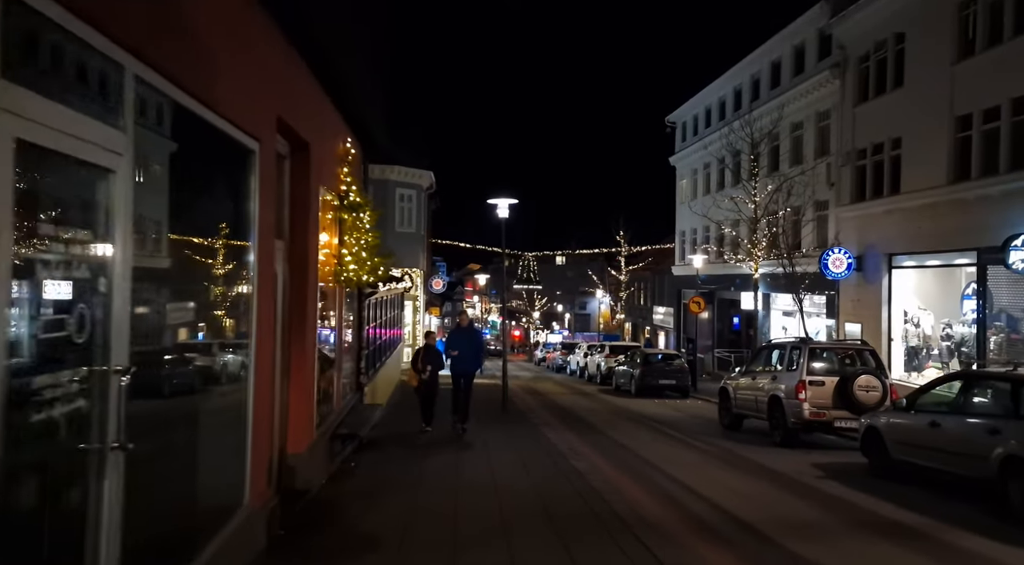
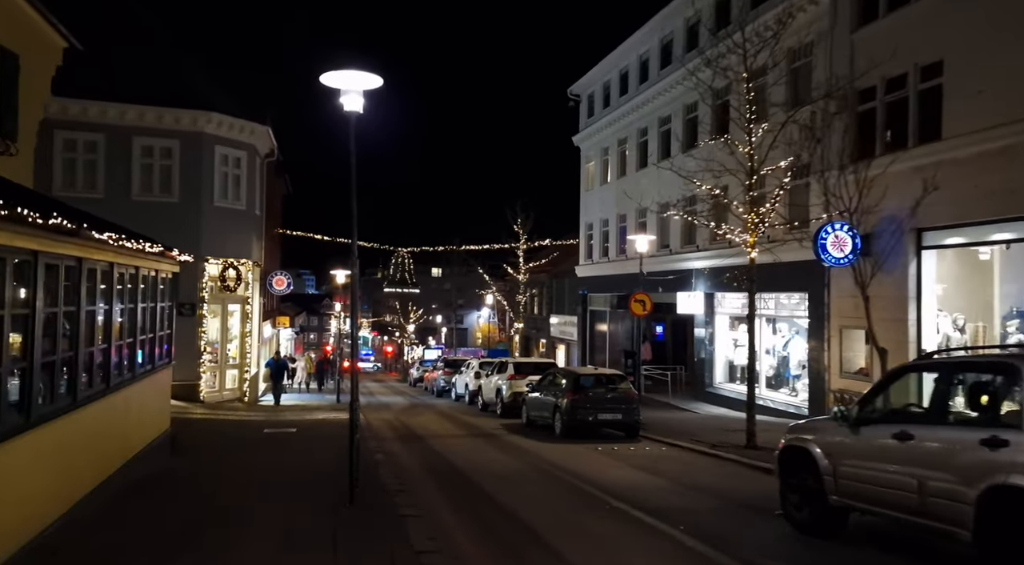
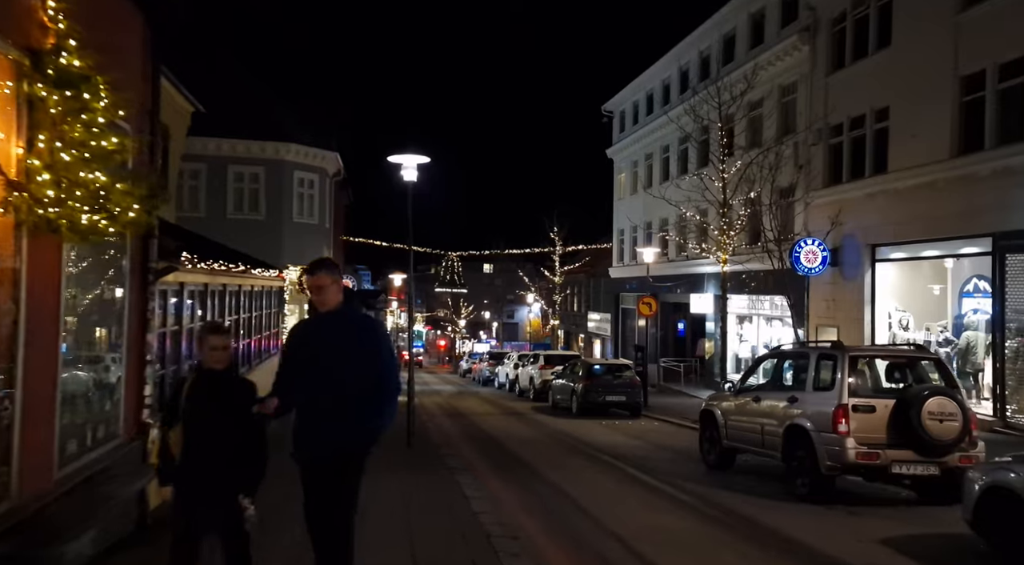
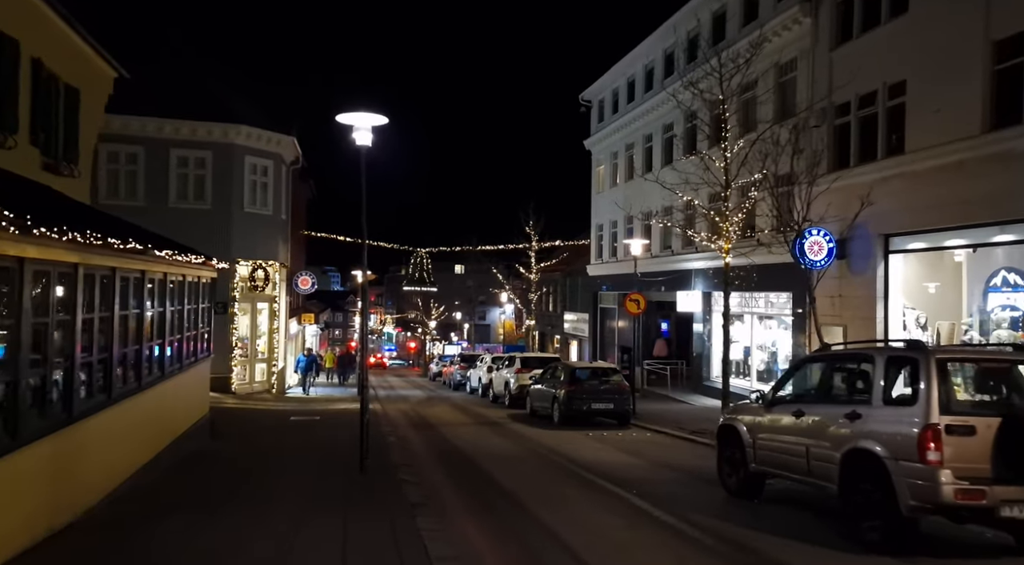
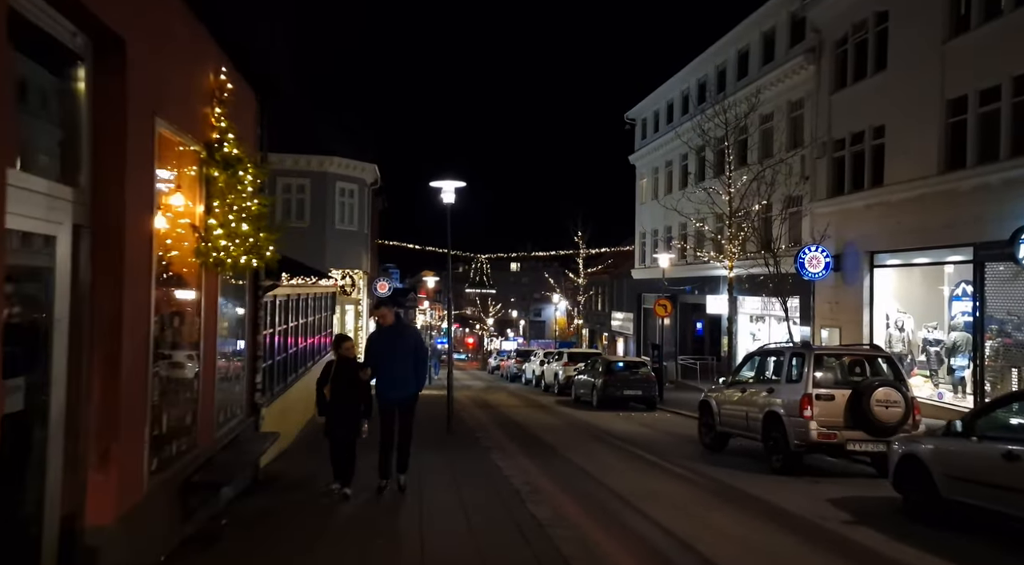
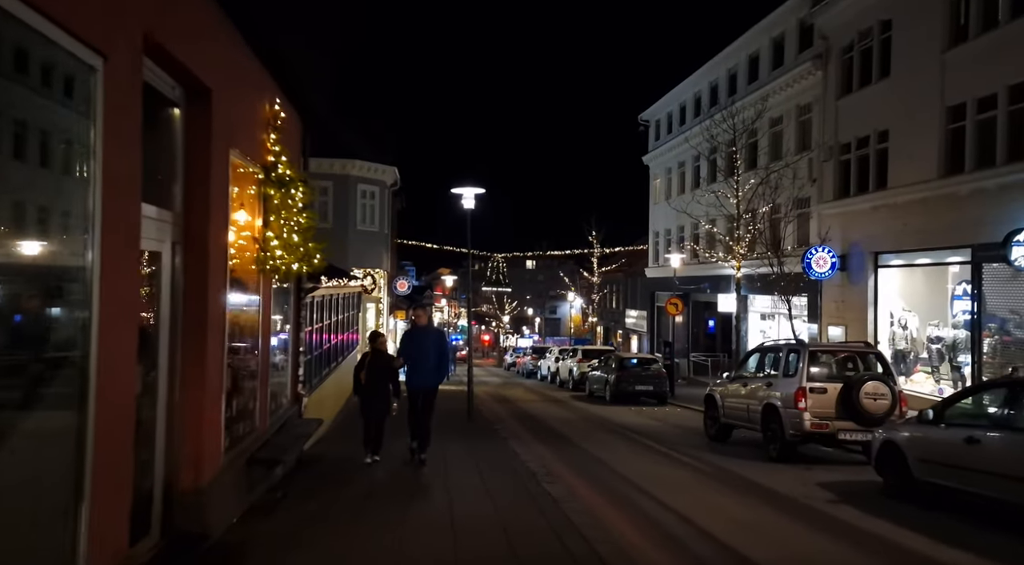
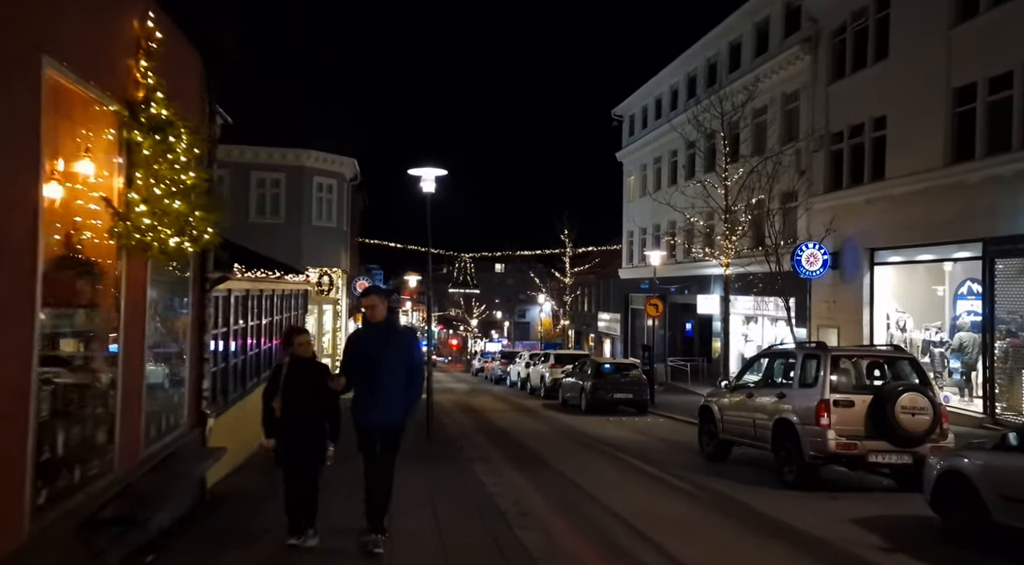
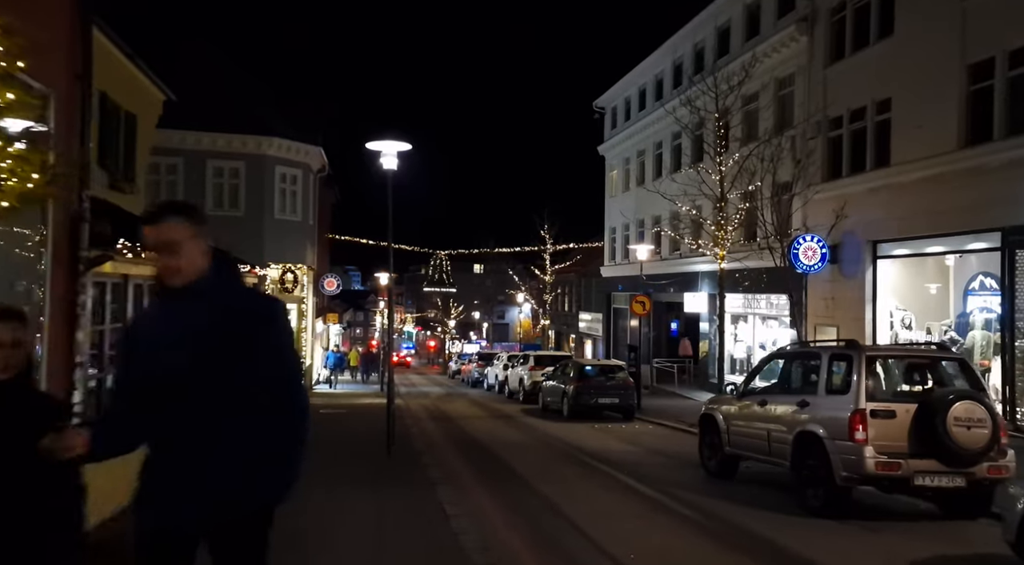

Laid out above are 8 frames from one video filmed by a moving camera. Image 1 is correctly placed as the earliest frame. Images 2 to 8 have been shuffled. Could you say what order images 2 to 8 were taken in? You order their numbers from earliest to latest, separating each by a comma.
6, 5, 7, 3, 8, 4, 2
